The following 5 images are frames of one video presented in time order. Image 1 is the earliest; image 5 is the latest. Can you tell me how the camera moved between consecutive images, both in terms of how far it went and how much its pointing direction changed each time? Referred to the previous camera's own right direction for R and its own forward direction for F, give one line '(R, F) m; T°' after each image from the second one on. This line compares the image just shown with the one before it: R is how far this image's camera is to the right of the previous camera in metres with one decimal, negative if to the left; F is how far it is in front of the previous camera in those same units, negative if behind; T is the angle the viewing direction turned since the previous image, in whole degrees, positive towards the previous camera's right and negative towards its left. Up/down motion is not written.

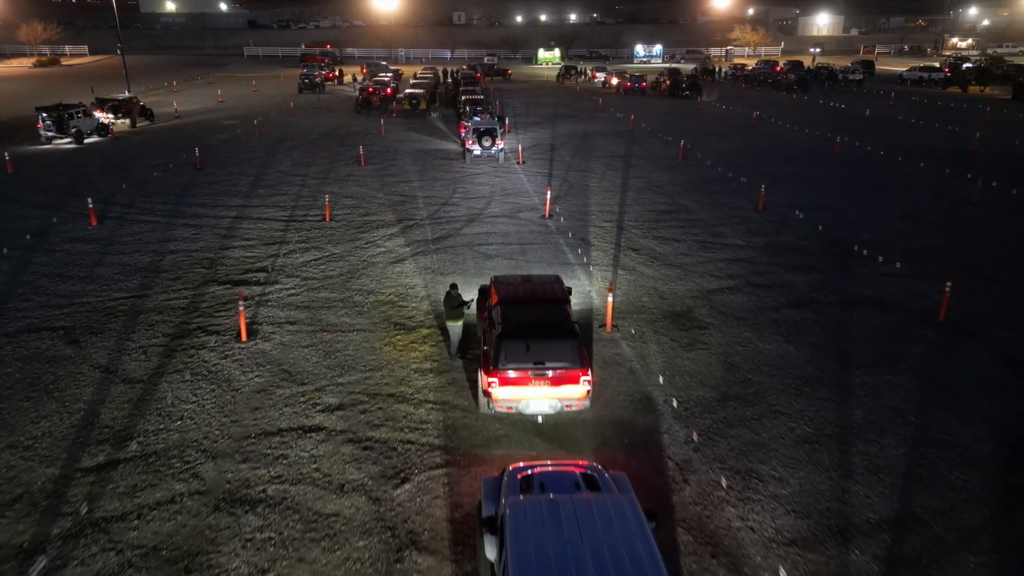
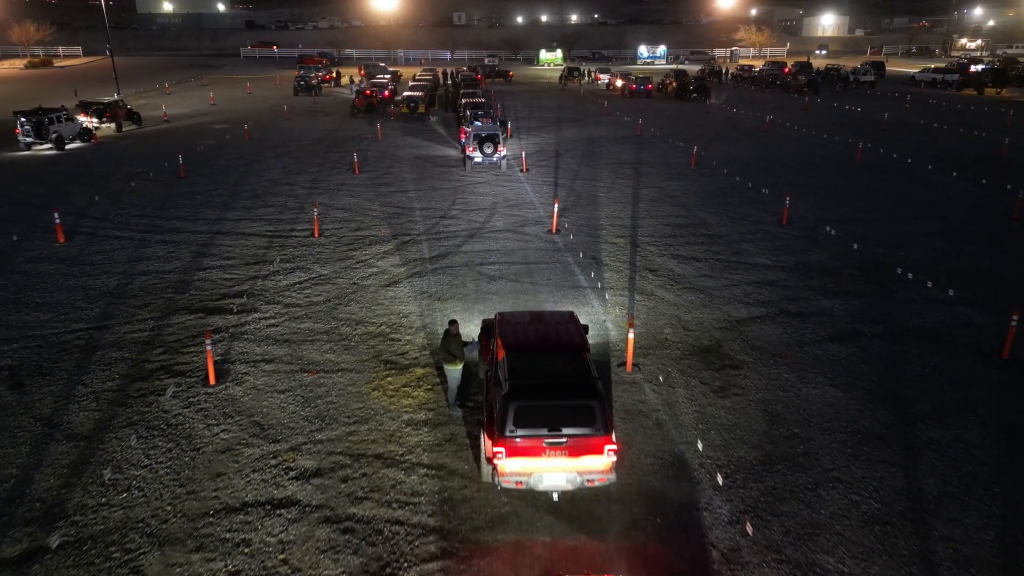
(-0.1, +1.3) m; 0°
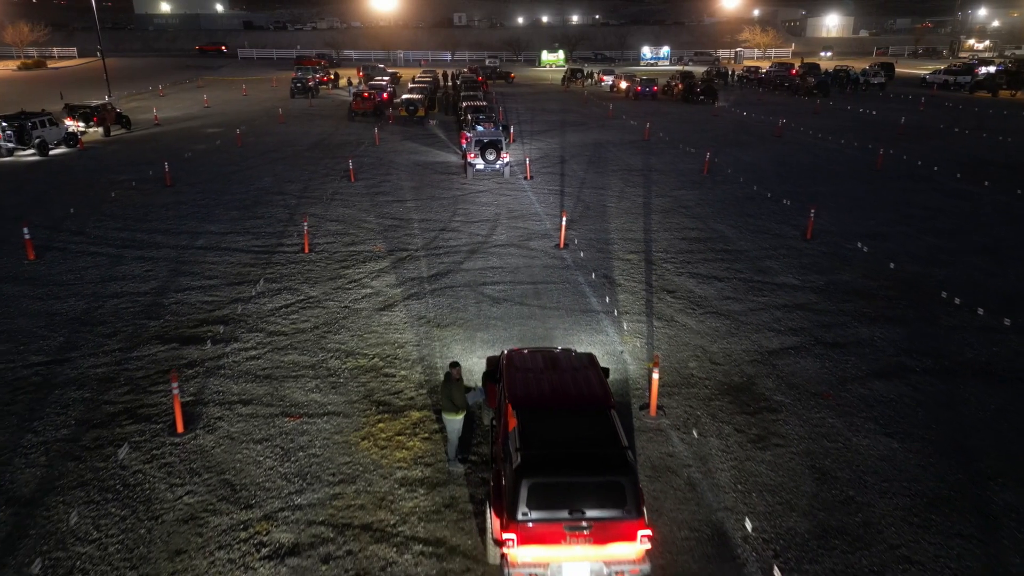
(-0.1, +1.1) m; 0°
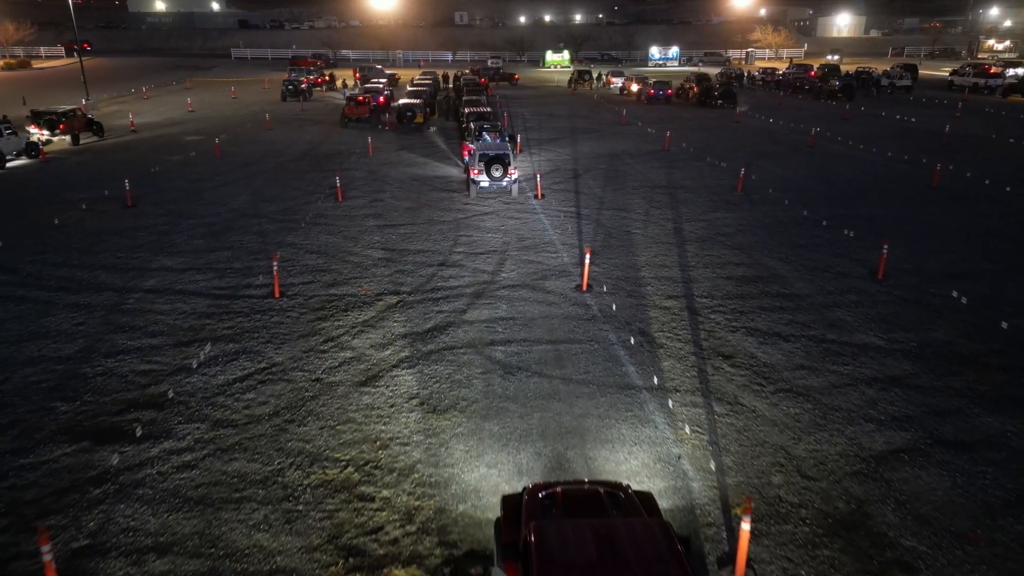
(-0.2, +2.5) m; 0°
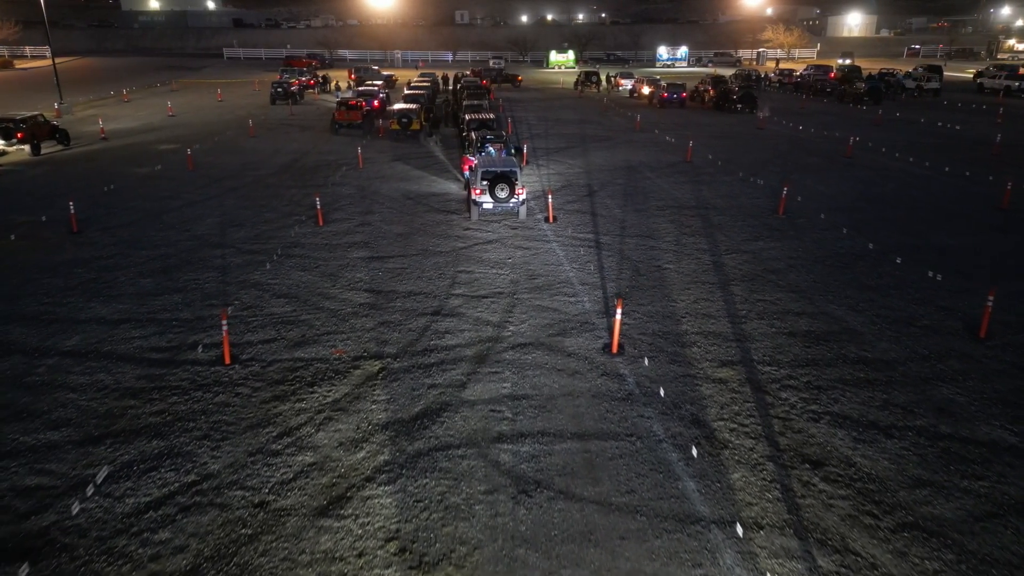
(-0.1, +2.5) m; 0°
